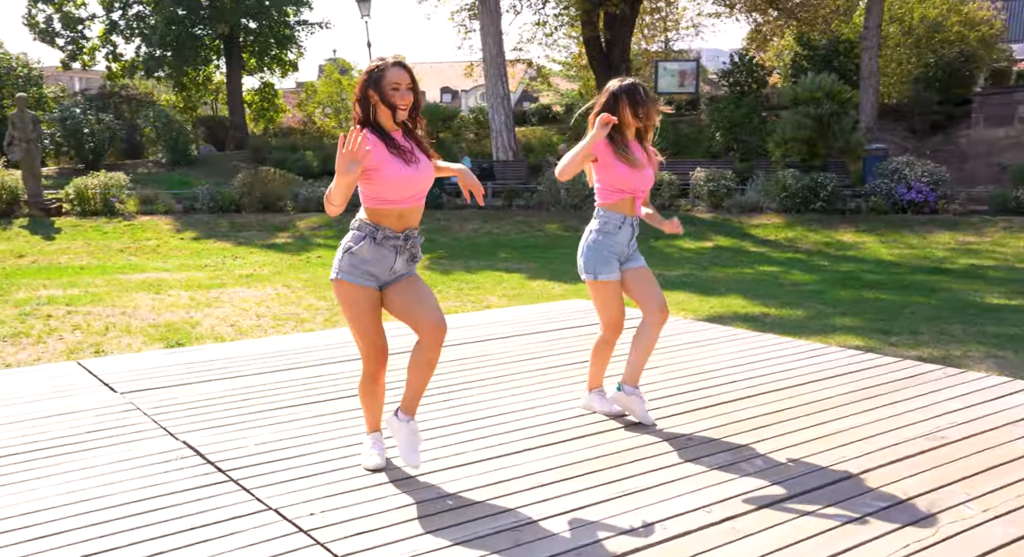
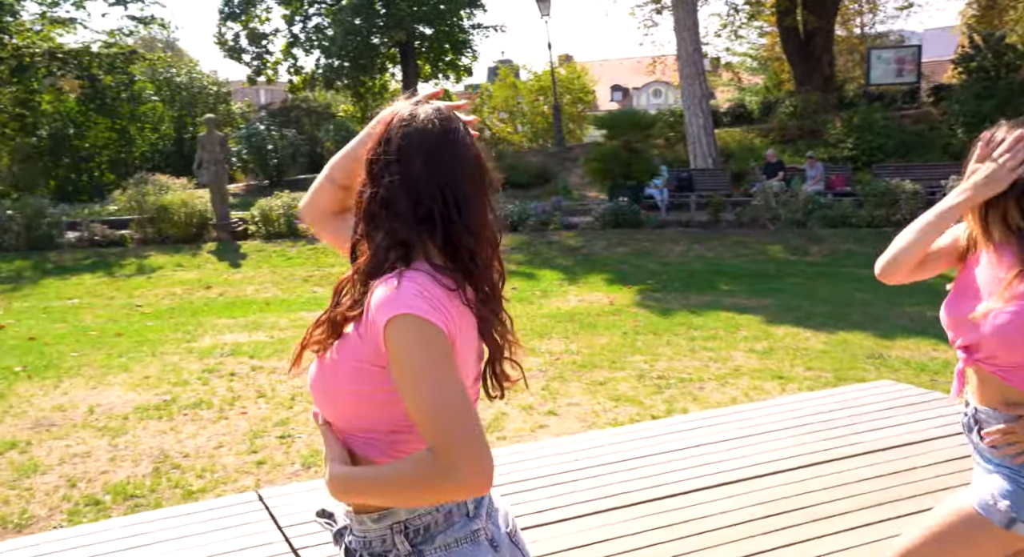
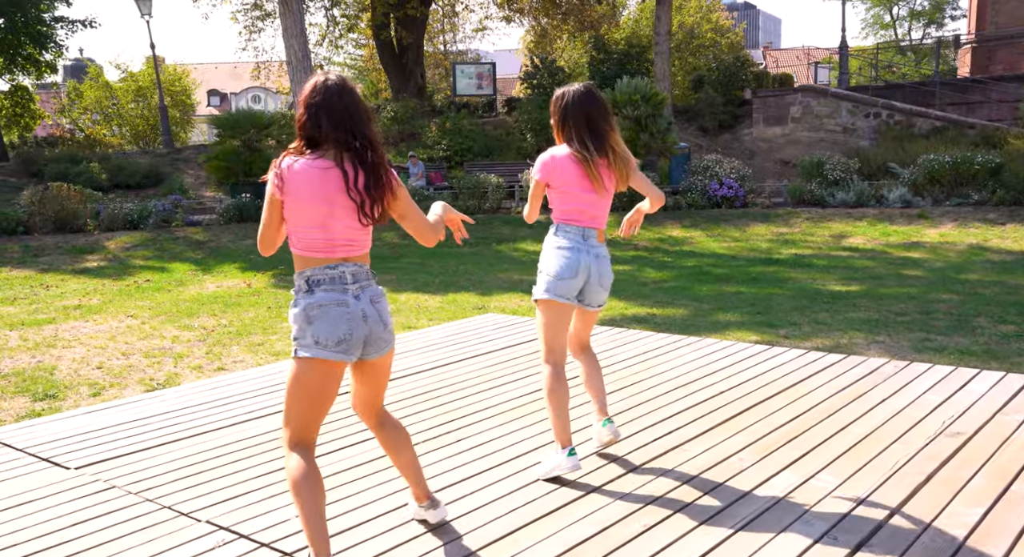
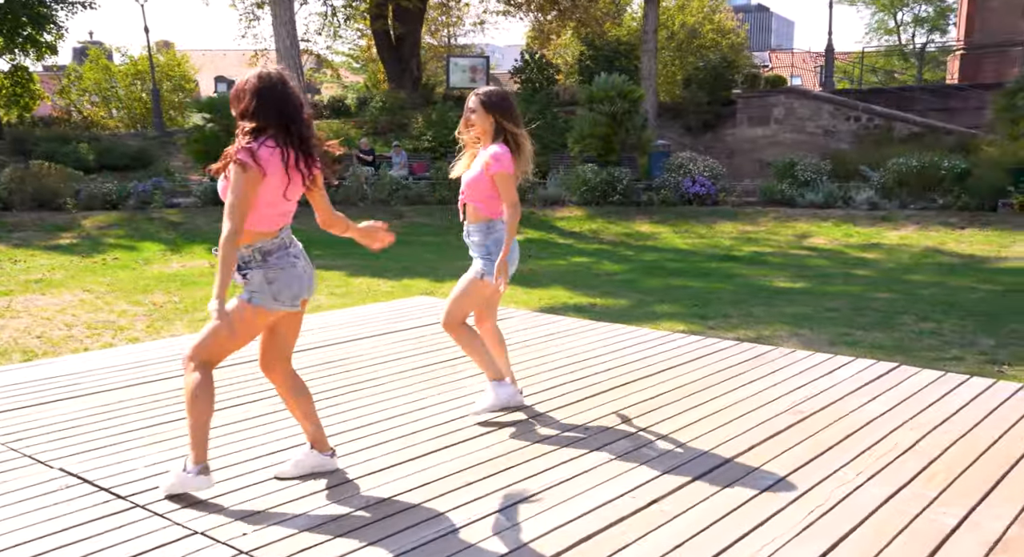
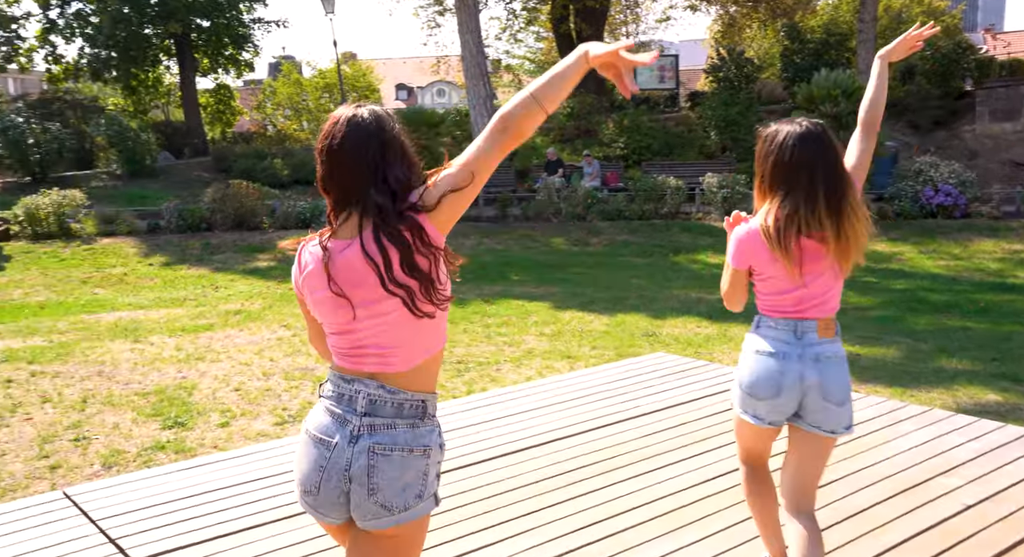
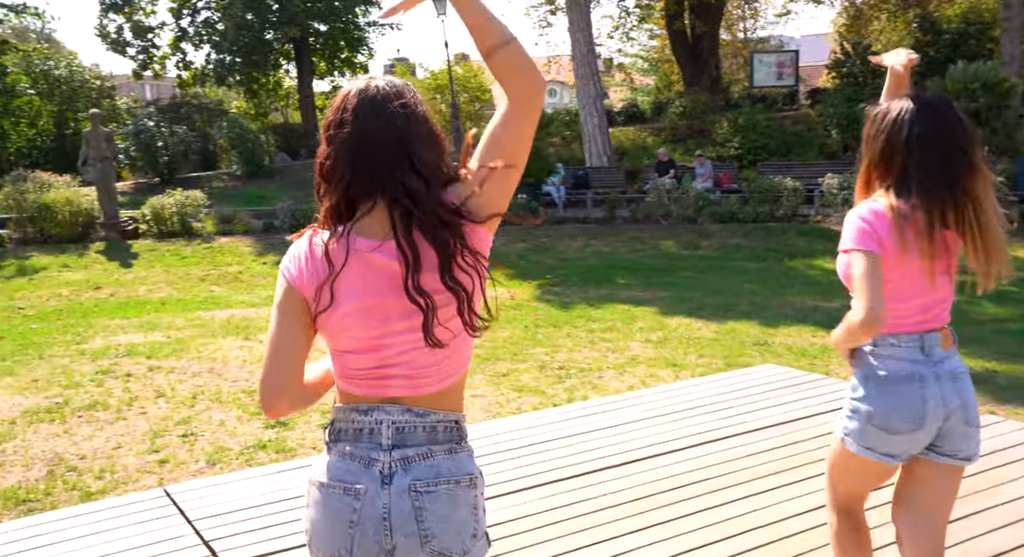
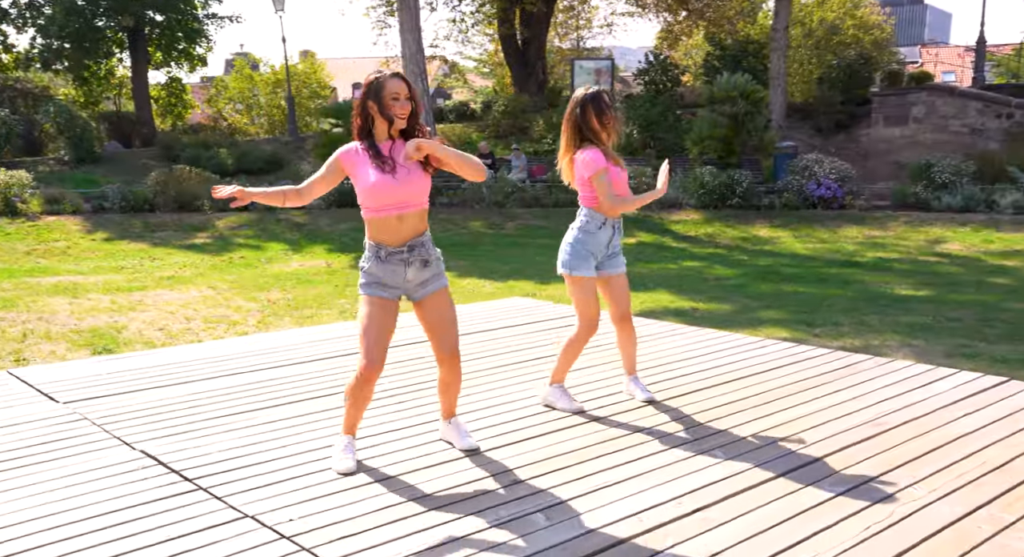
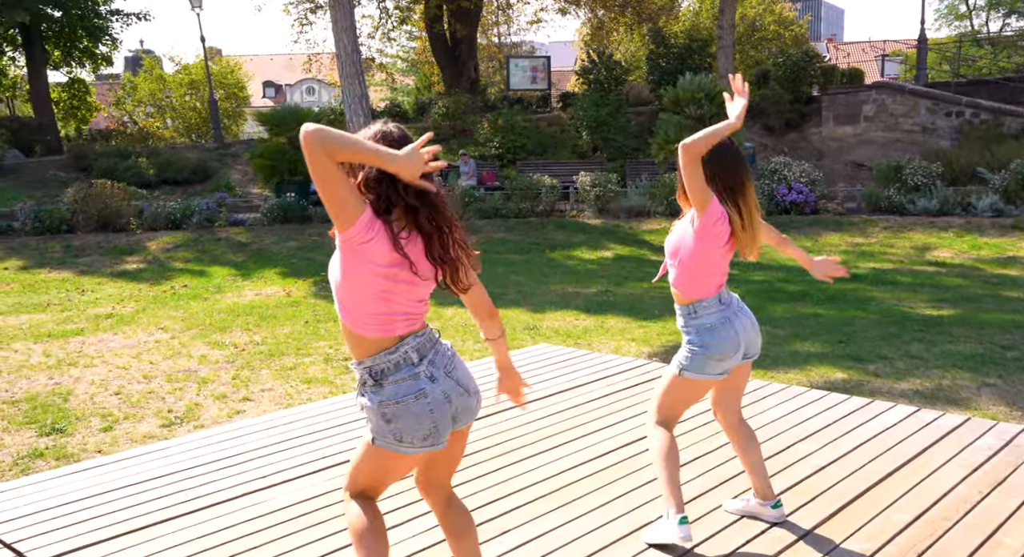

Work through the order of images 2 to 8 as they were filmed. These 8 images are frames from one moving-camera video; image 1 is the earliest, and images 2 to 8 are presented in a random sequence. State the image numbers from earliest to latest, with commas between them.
7, 4, 3, 8, 5, 6, 2
